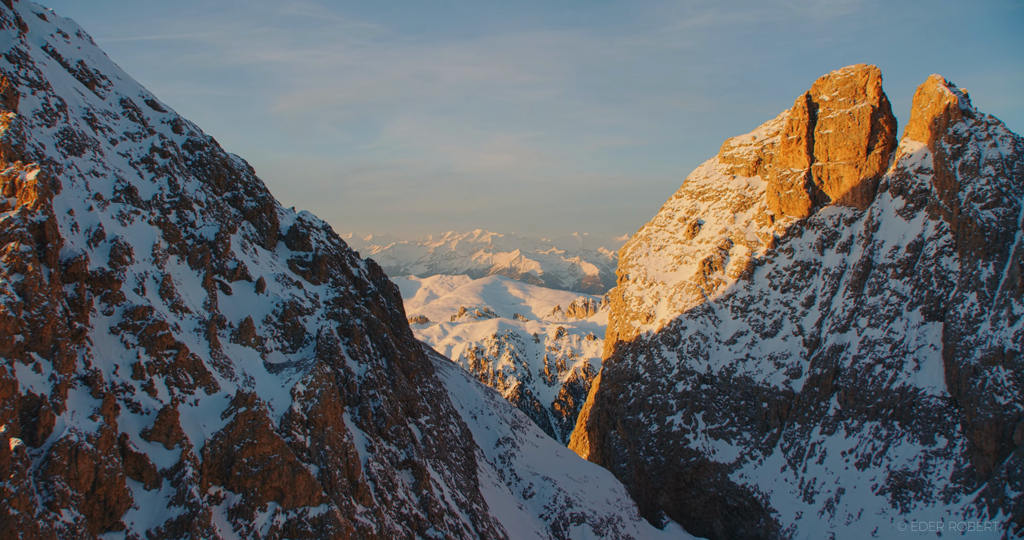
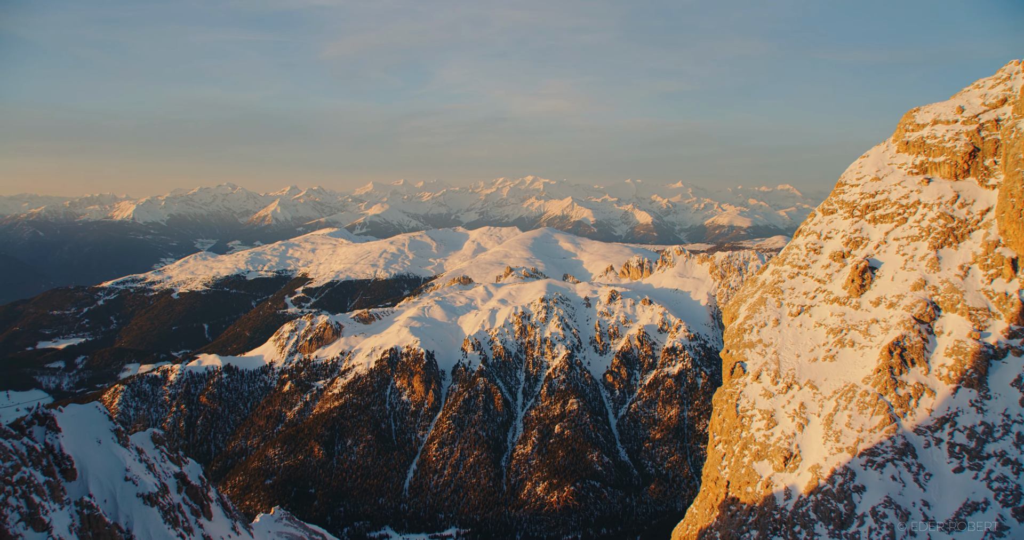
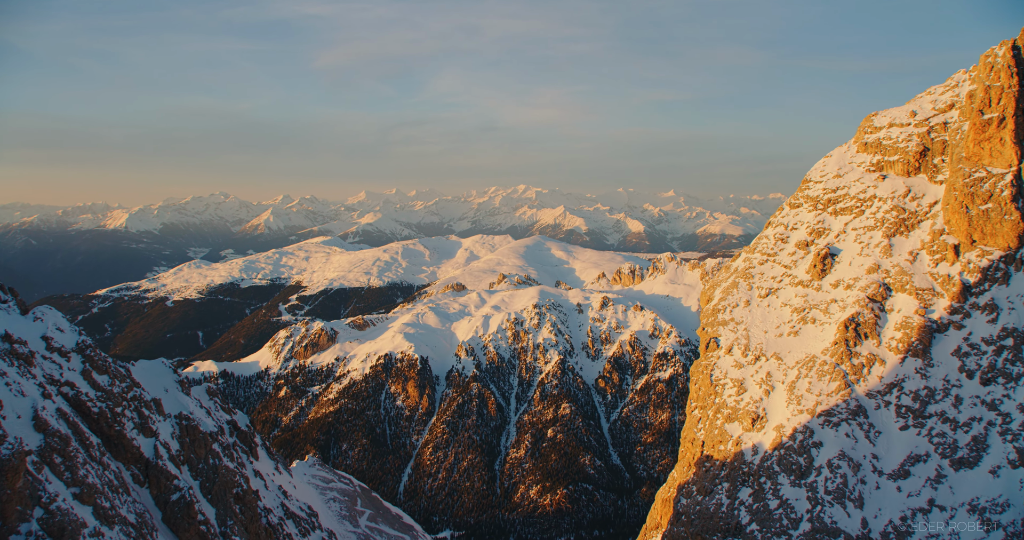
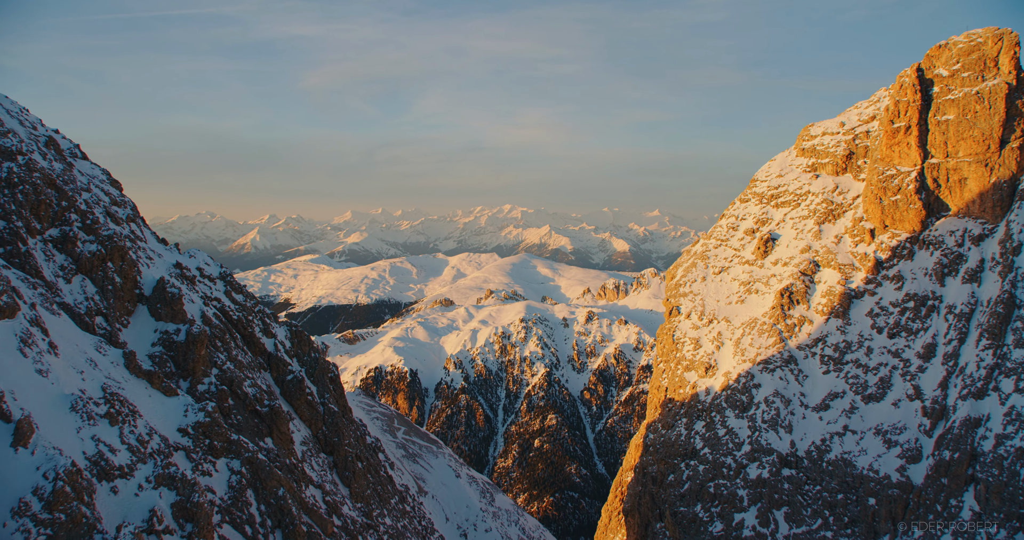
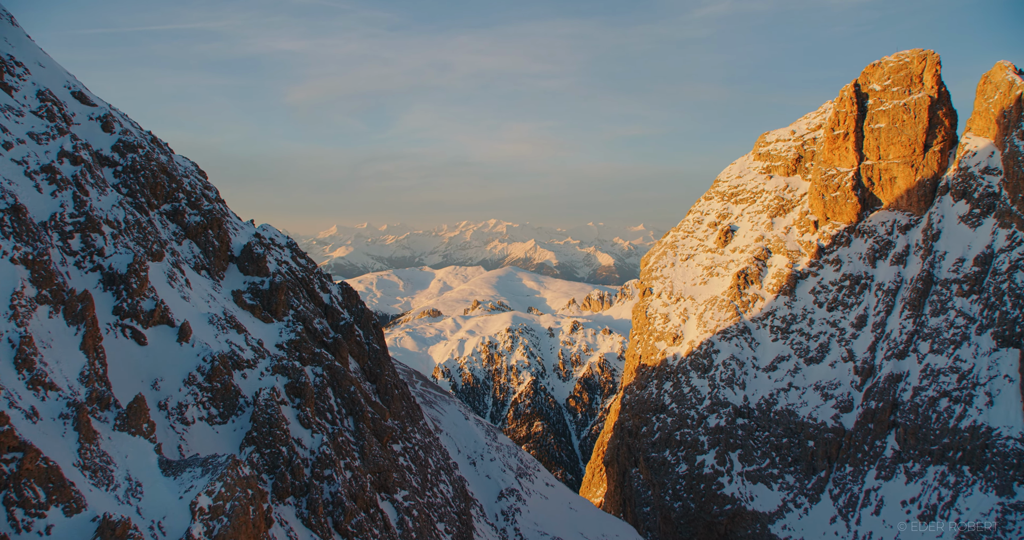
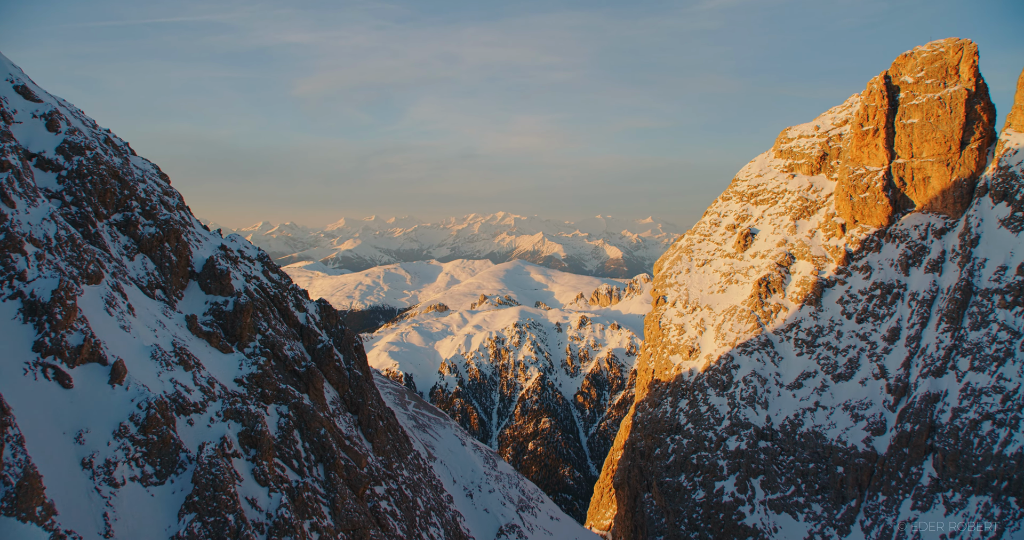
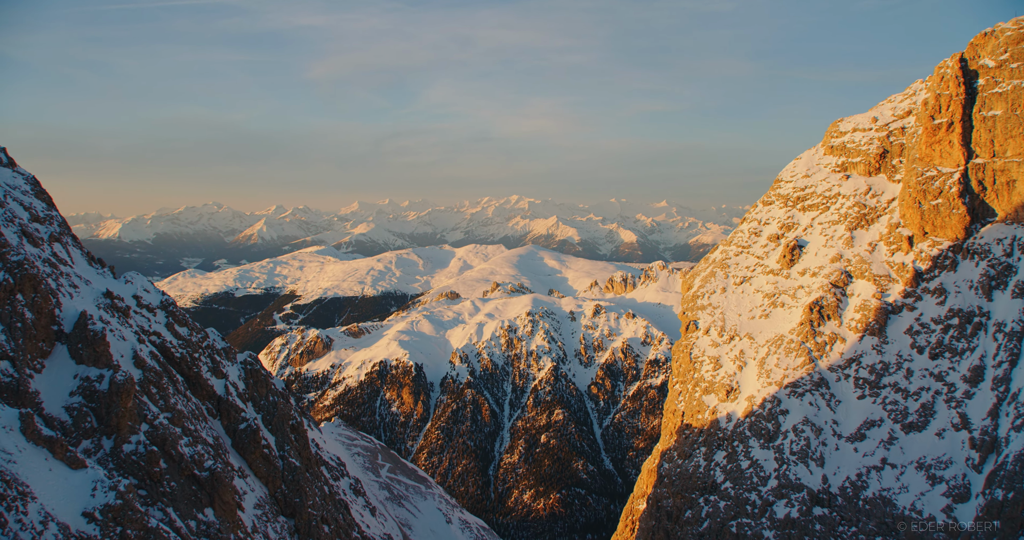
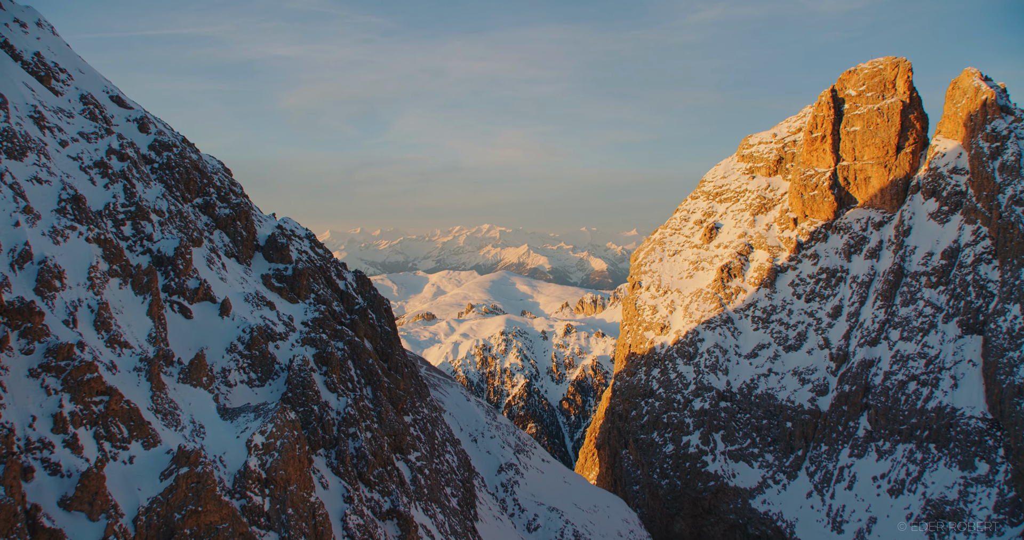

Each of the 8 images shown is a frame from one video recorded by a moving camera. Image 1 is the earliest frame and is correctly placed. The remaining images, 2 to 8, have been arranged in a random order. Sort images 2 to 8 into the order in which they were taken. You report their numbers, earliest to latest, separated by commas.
8, 5, 6, 4, 7, 3, 2
